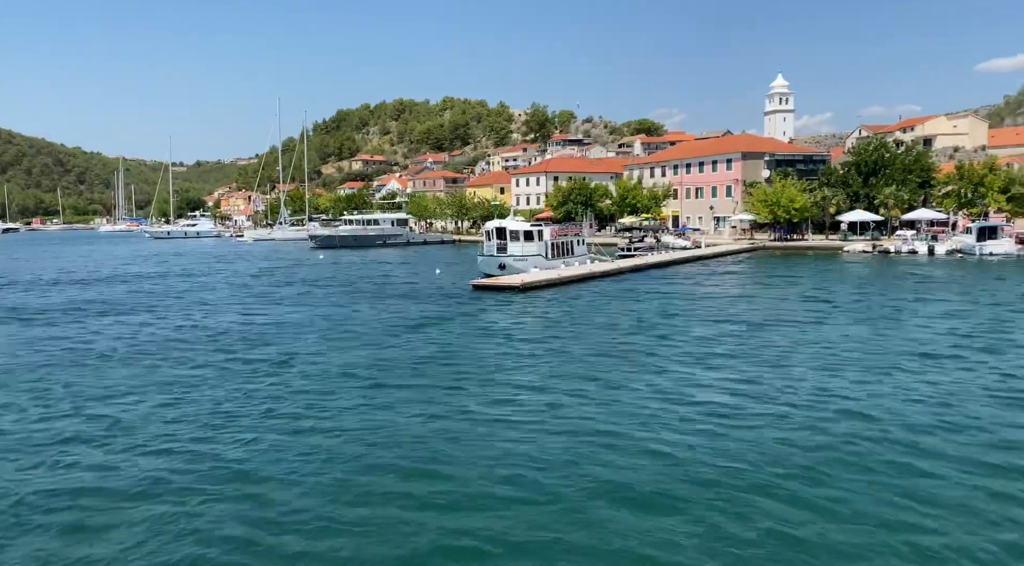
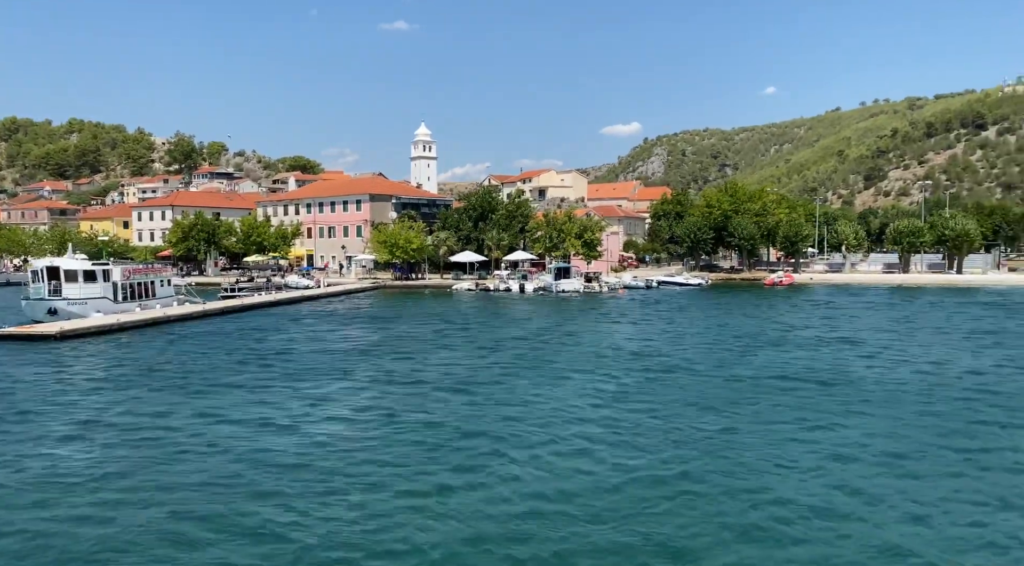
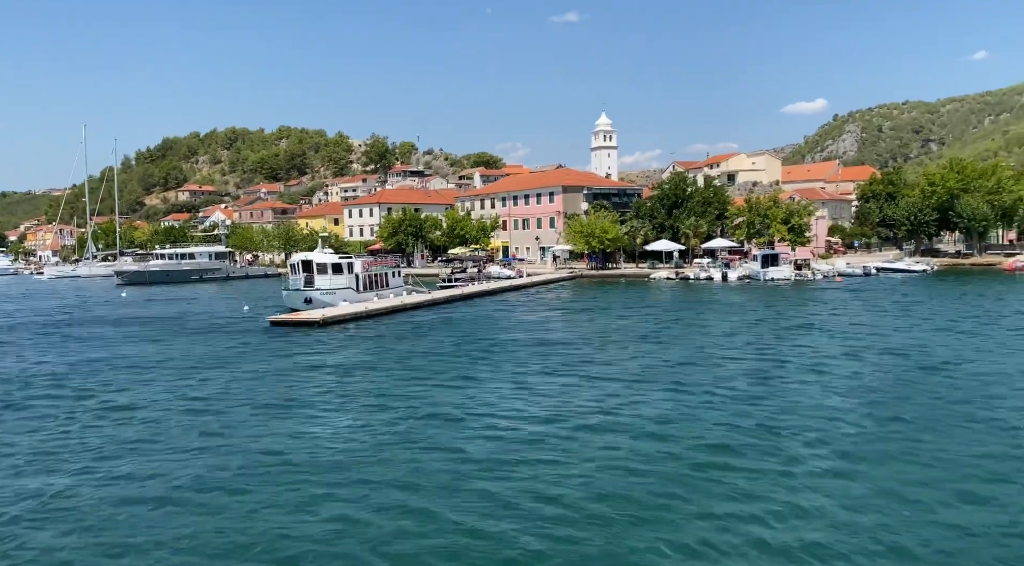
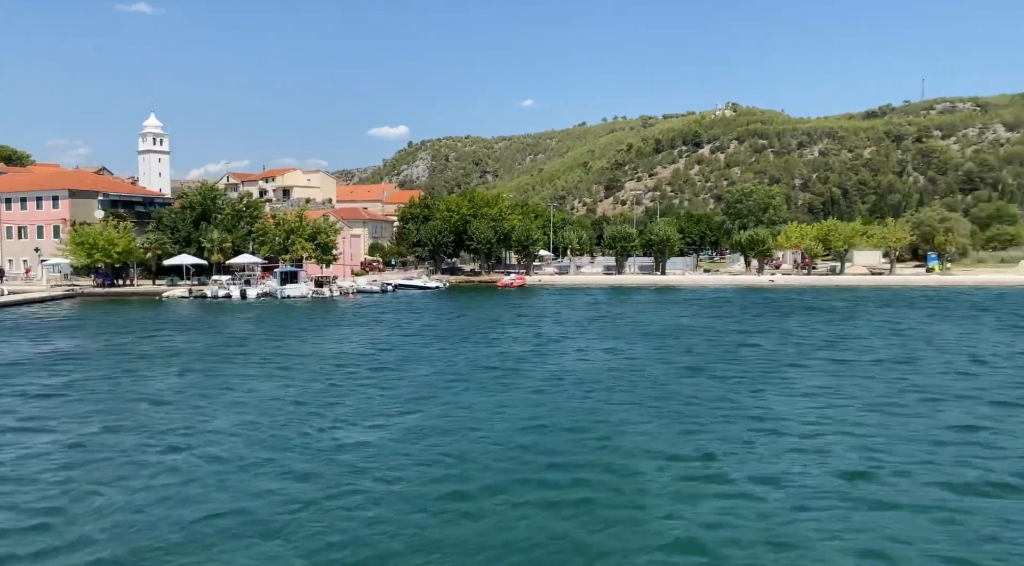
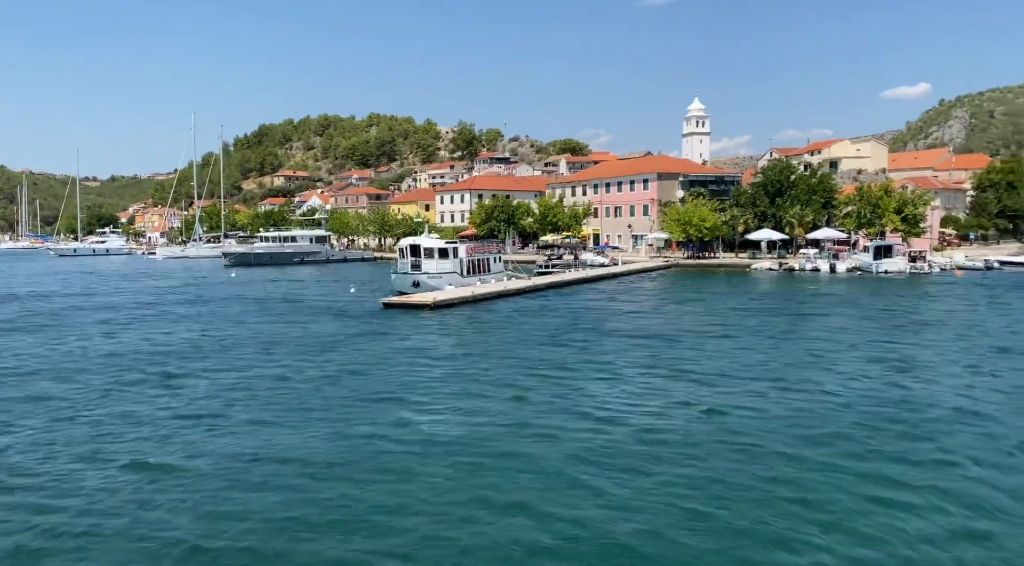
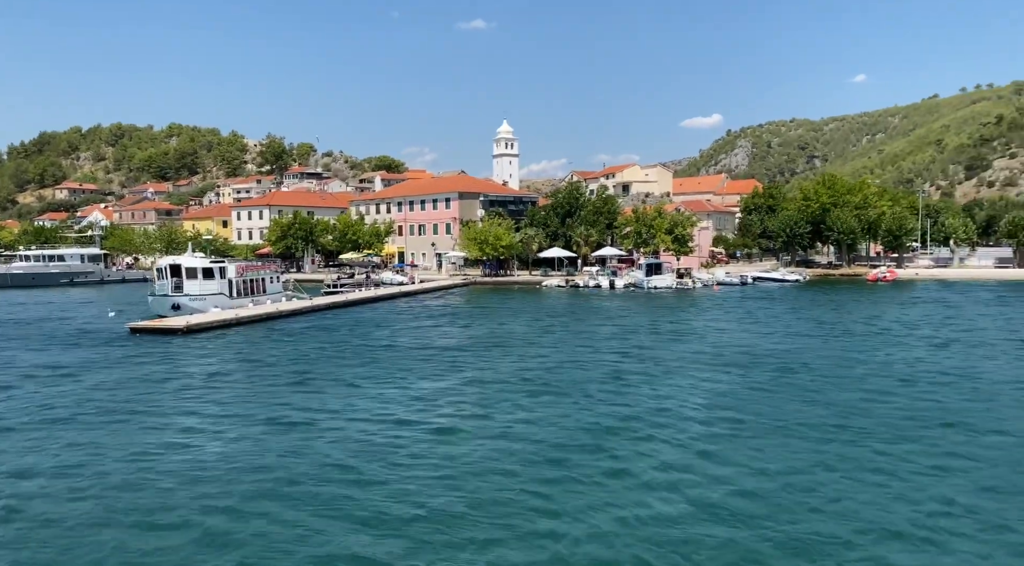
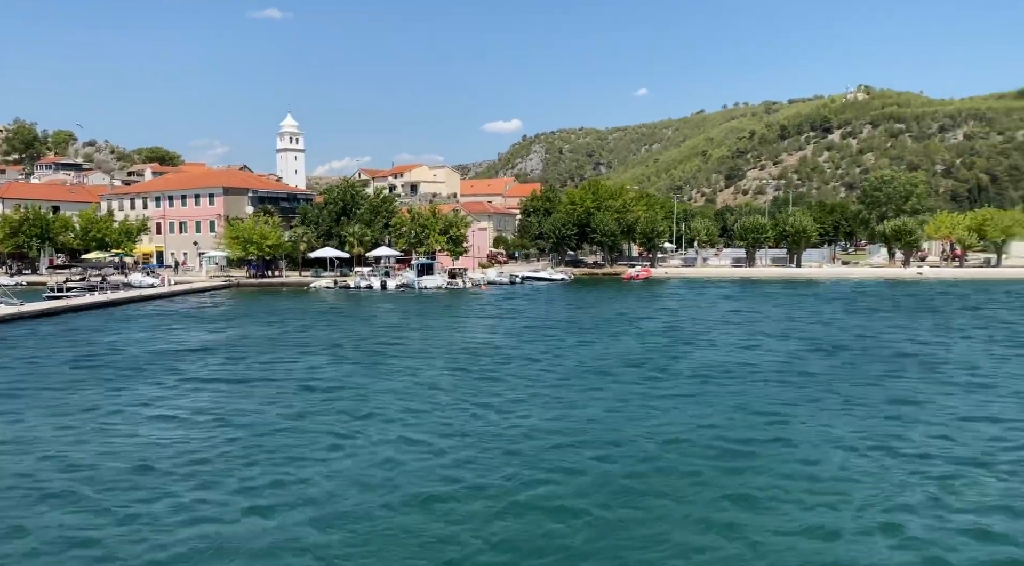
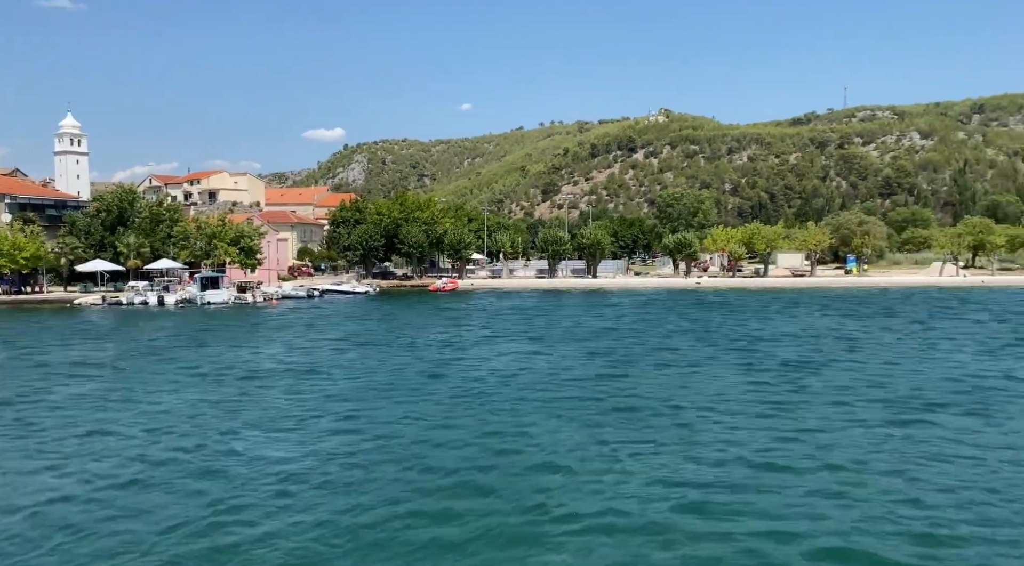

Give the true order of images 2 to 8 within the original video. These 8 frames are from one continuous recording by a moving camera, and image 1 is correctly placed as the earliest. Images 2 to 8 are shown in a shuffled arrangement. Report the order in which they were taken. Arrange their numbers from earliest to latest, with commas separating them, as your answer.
5, 3, 6, 2, 7, 4, 8
